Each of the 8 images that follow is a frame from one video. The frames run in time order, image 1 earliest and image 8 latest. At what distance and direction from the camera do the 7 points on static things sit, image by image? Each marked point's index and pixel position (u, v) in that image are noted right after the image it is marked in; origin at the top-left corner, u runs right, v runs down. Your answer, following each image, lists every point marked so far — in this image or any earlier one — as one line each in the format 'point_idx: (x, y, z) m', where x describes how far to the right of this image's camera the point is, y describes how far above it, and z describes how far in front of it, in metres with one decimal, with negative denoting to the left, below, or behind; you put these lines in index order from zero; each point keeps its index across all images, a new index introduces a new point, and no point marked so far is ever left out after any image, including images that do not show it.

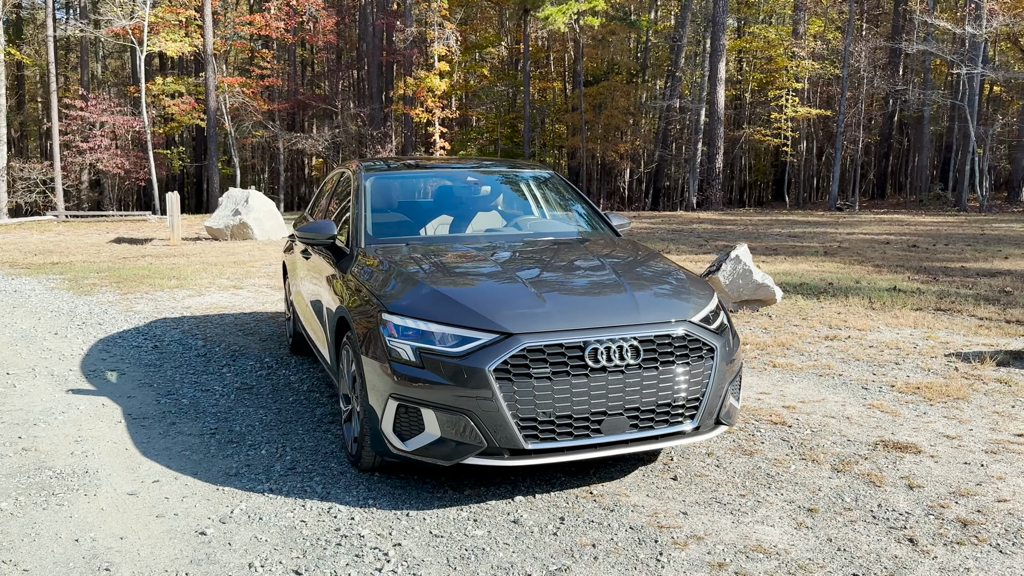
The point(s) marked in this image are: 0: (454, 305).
0: (-0.2, -0.1, +3.5) m
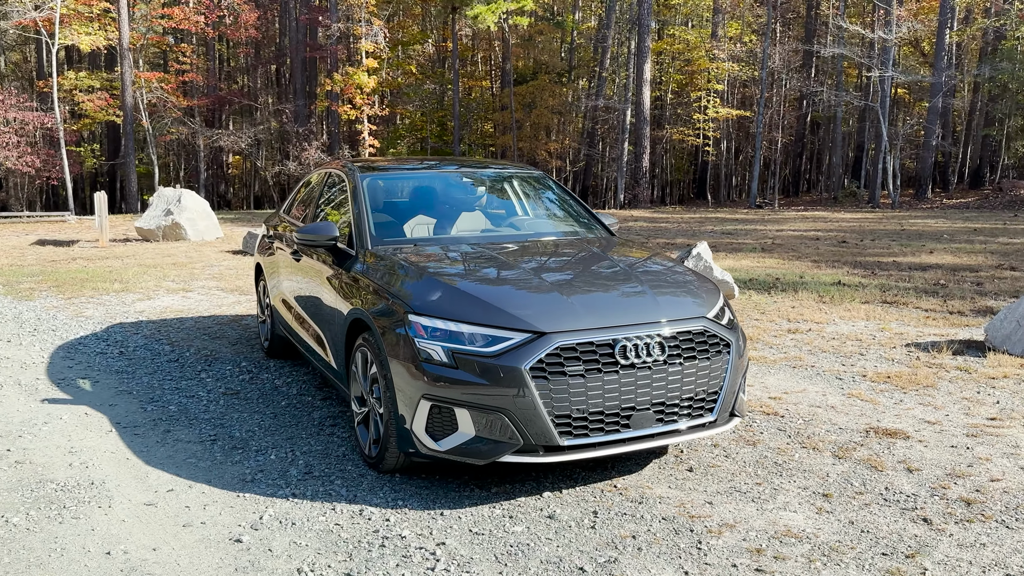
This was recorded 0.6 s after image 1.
0: (-0.1, -0.1, +3.5) m
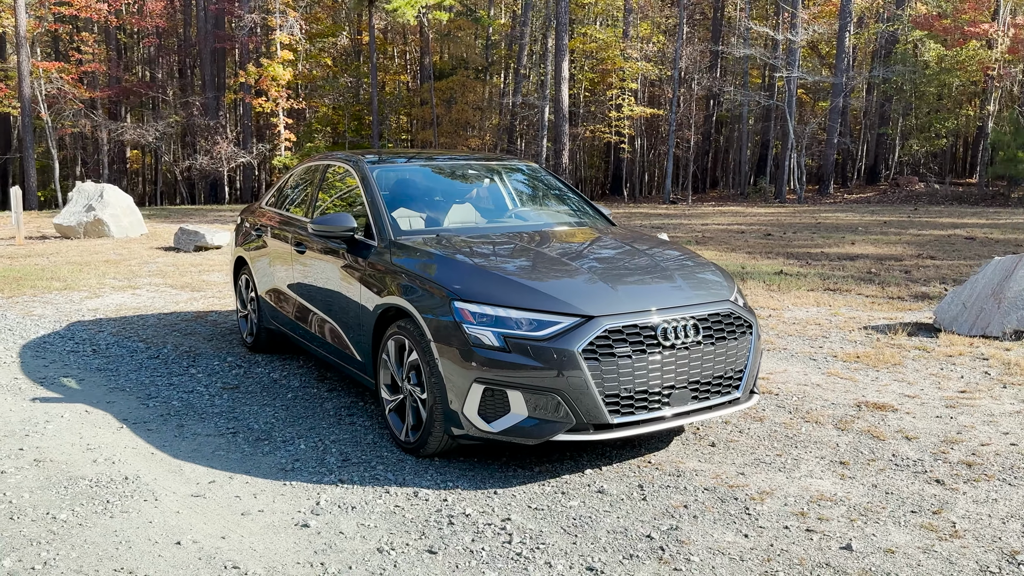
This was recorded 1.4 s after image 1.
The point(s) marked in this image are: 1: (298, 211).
0: (+0.1, 0.0, +3.6) m
1: (-1.4, +0.5, +5.6) m
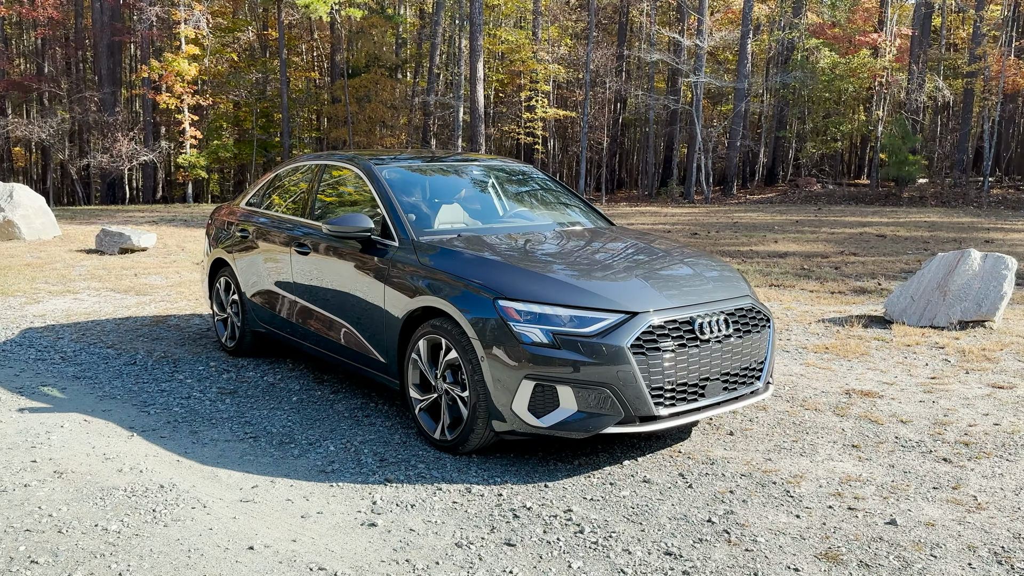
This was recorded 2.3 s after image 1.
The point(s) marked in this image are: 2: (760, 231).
0: (+0.3, 0.0, +3.7) m
1: (-1.5, +0.5, +5.5) m
2: (+5.2, +1.2, +17.6) m
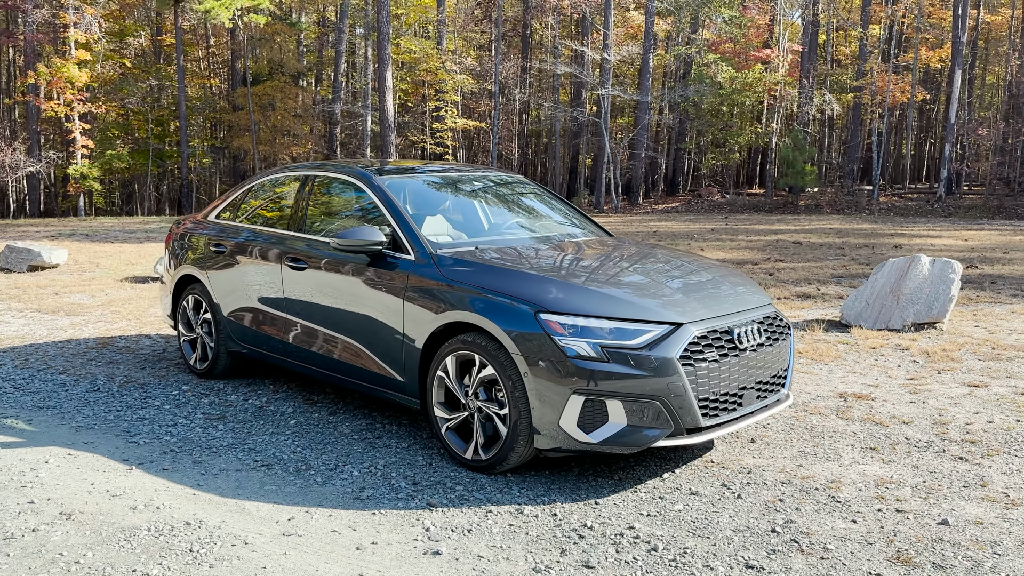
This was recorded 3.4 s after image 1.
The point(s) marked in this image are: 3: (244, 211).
0: (+0.5, -0.1, +3.7) m
1: (-1.5, +0.4, +5.3) m
2: (+3.6, +1.0, +18.1) m
3: (-1.8, +0.5, +5.6) m
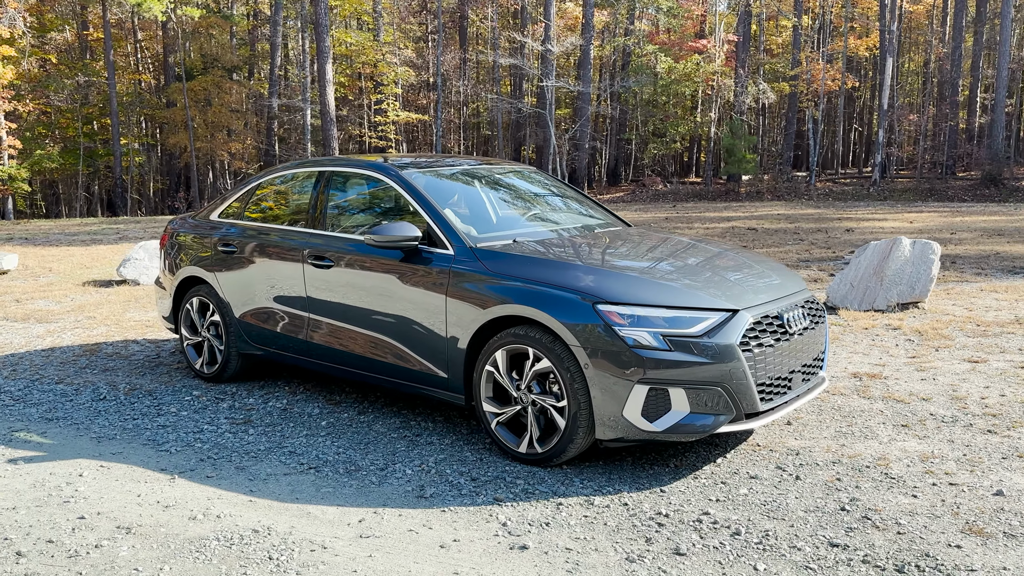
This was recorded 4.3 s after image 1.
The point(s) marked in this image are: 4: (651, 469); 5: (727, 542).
0: (+0.7, 0.0, +3.7) m
1: (-1.4, +0.4, +5.2) m
2: (+2.8, +1.3, +18.3) m
3: (-1.7, +0.5, +5.5) m
4: (+0.6, -0.8, +3.8) m
5: (+0.8, -0.9, +3.1) m
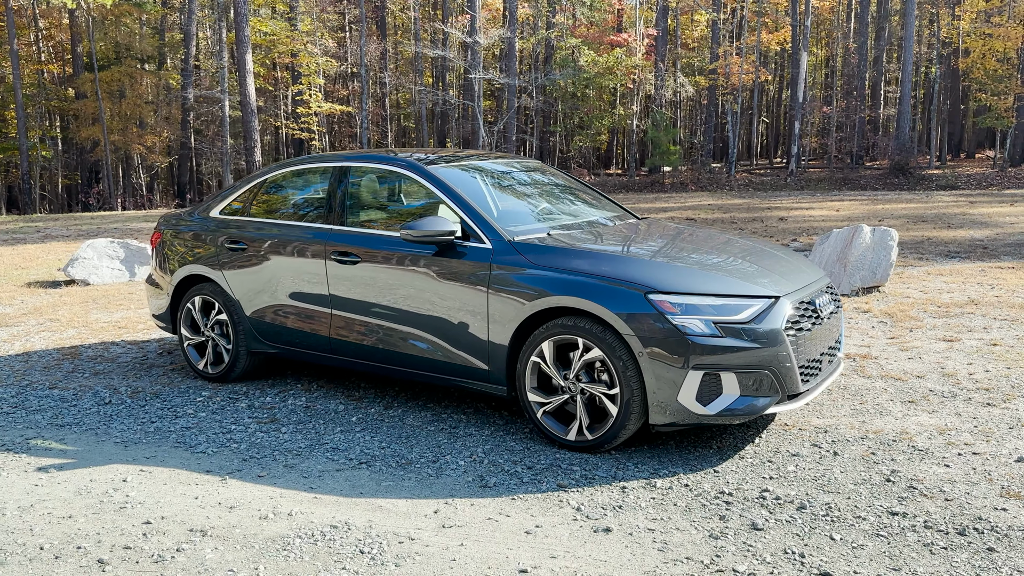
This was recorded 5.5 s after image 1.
0: (+0.9, 0.0, +3.9) m
1: (-1.3, +0.4, +5.1) m
2: (+1.5, +1.5, +18.6) m
3: (-1.6, +0.5, +5.4) m
4: (+0.9, -0.8, +4.0) m
5: (+1.1, -0.9, +3.3) m
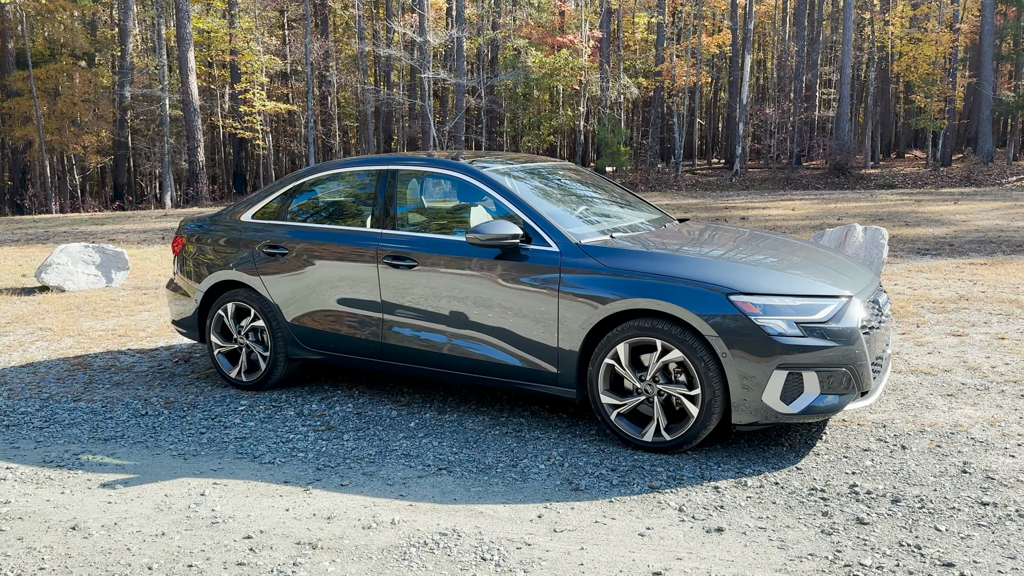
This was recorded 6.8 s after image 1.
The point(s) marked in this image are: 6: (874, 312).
0: (+1.3, 0.0, +4.0) m
1: (-1.0, +0.4, +5.0) m
2: (+0.8, +1.5, +18.7) m
3: (-1.4, +0.5, +5.3) m
4: (+1.2, -0.8, +4.1) m
5: (+1.5, -0.9, +3.4) m
6: (+1.8, -0.1, +4.2) m
